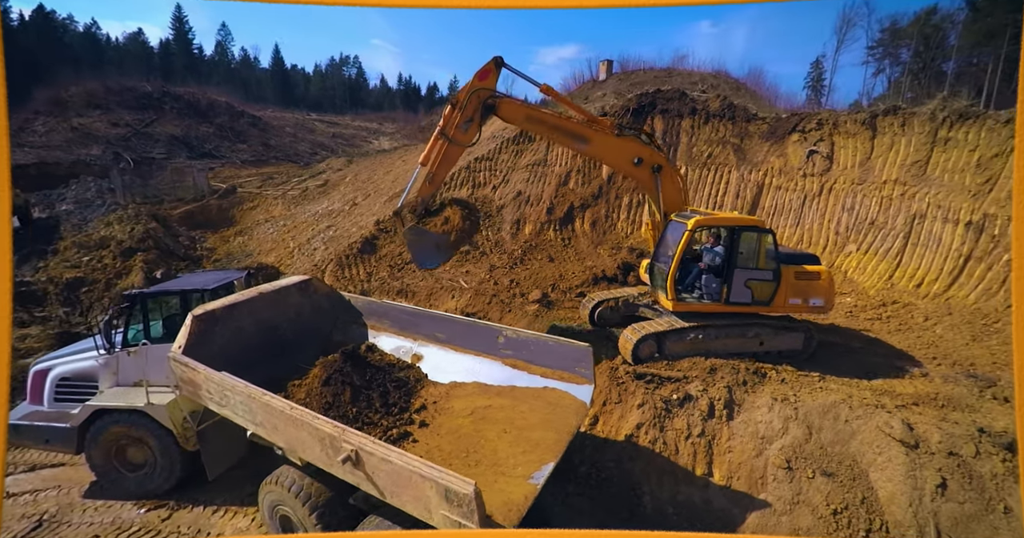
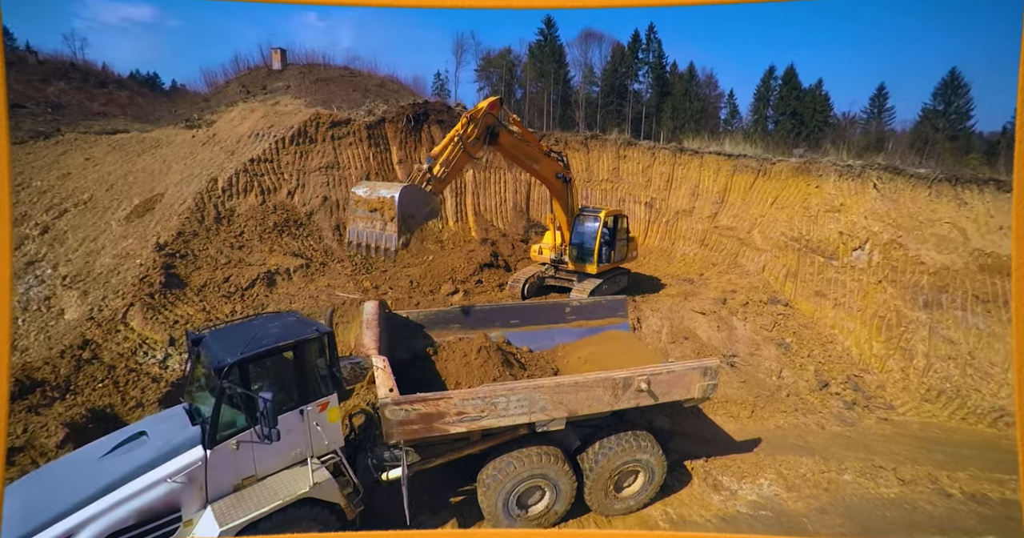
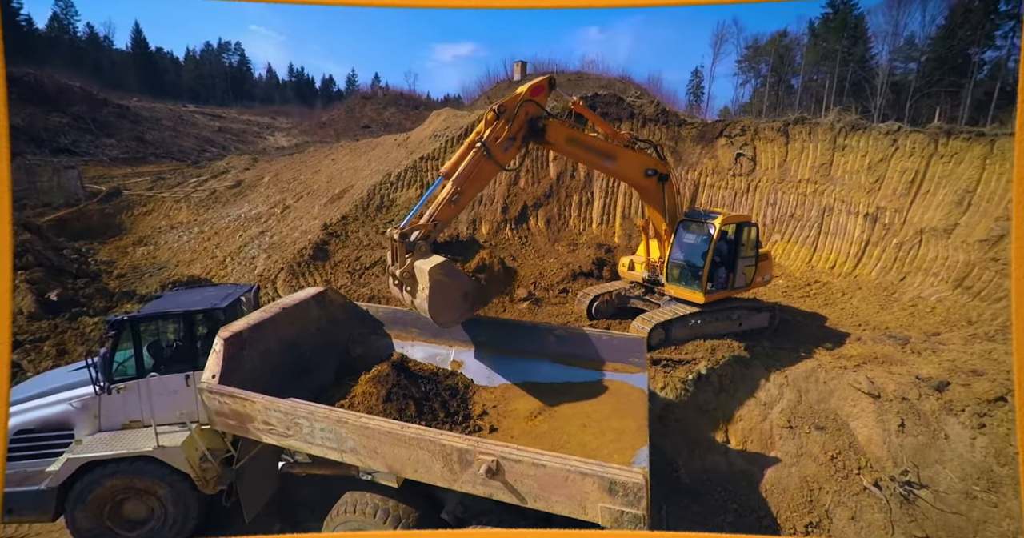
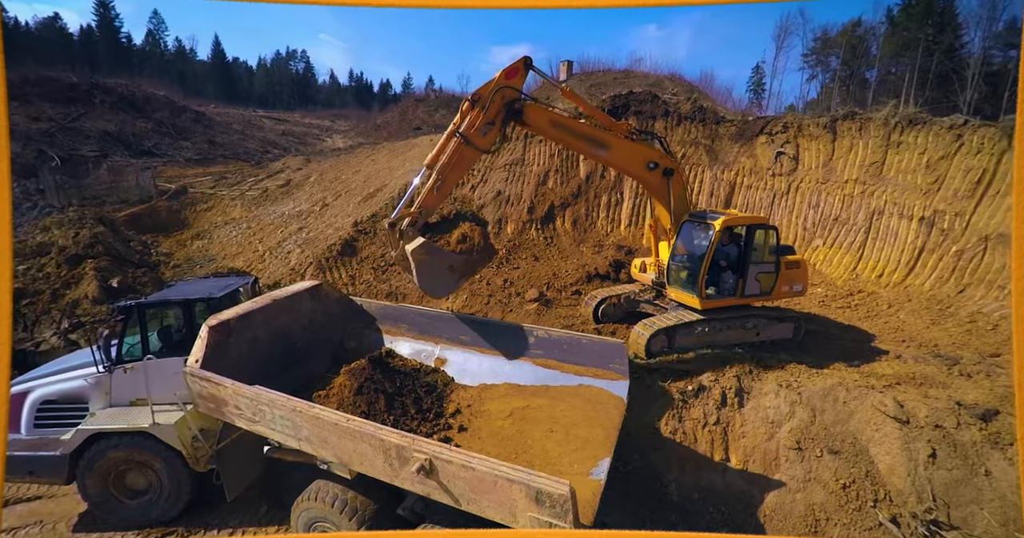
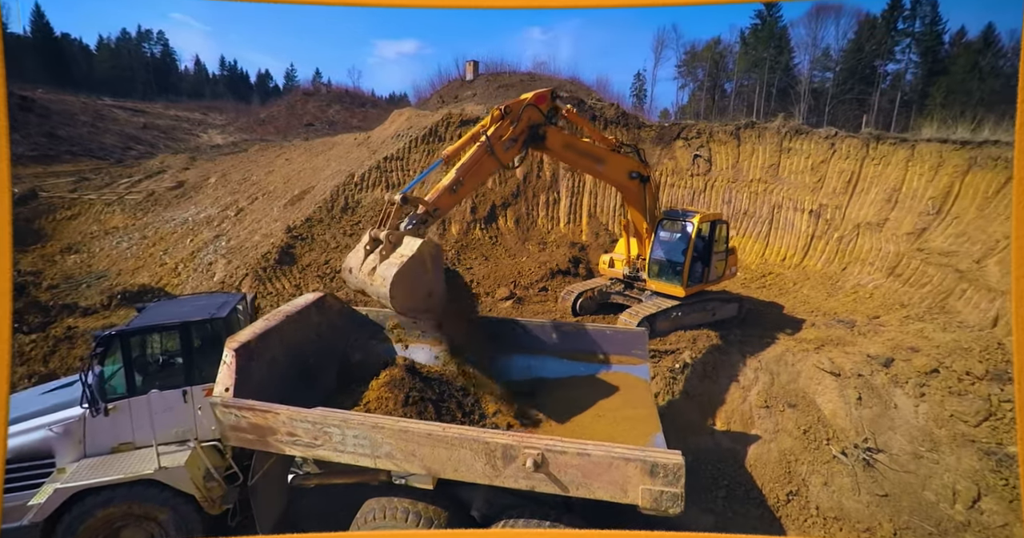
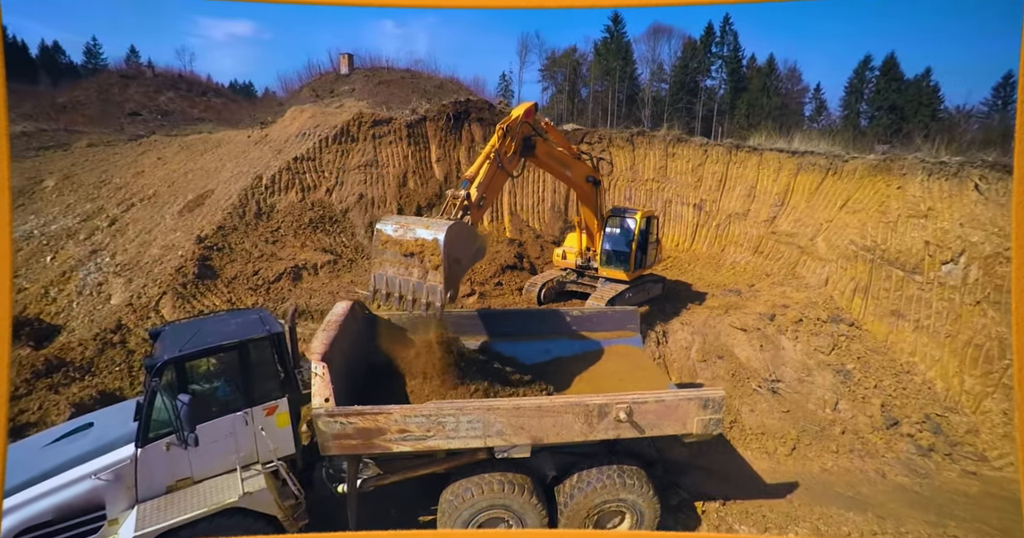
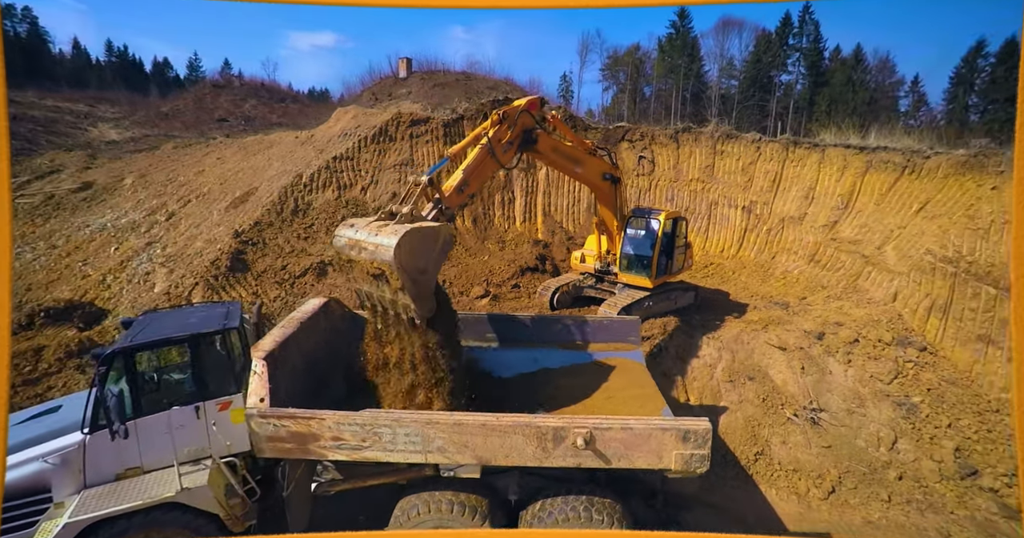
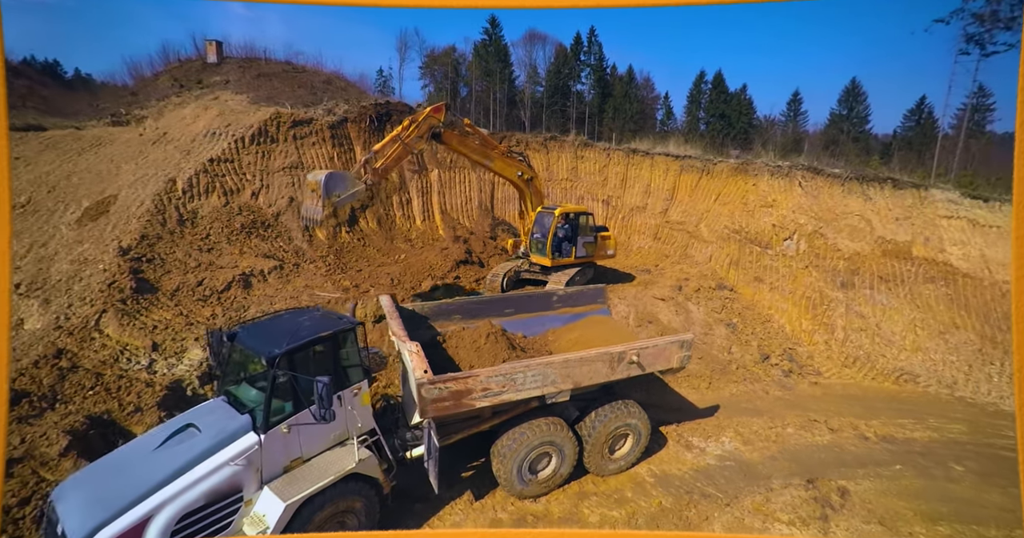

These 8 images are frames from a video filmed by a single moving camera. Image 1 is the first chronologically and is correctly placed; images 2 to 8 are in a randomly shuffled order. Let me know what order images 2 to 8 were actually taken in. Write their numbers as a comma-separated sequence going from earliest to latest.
4, 3, 5, 7, 6, 2, 8
